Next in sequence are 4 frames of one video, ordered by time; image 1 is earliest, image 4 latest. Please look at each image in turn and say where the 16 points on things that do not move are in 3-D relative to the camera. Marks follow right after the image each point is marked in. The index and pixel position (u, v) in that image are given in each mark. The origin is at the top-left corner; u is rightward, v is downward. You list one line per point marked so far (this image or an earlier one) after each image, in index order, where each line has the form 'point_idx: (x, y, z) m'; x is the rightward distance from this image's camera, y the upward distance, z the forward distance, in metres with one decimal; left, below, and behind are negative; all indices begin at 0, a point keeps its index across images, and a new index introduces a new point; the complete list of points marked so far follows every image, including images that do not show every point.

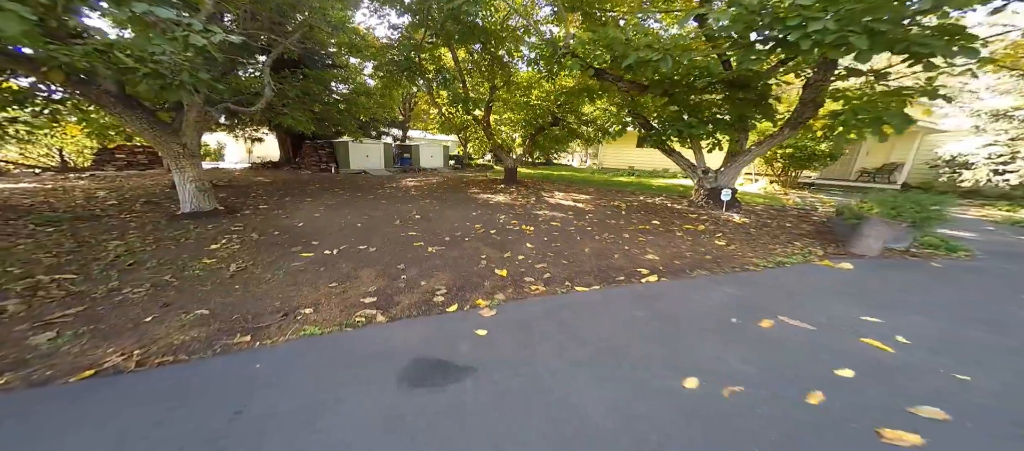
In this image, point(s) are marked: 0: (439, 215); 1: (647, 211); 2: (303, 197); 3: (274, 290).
0: (-1.4, +0.1, +6.4) m
1: (+2.9, +0.3, +7.0) m
2: (-5.4, +0.7, +8.5) m
3: (-2.3, -0.6, +3.2) m
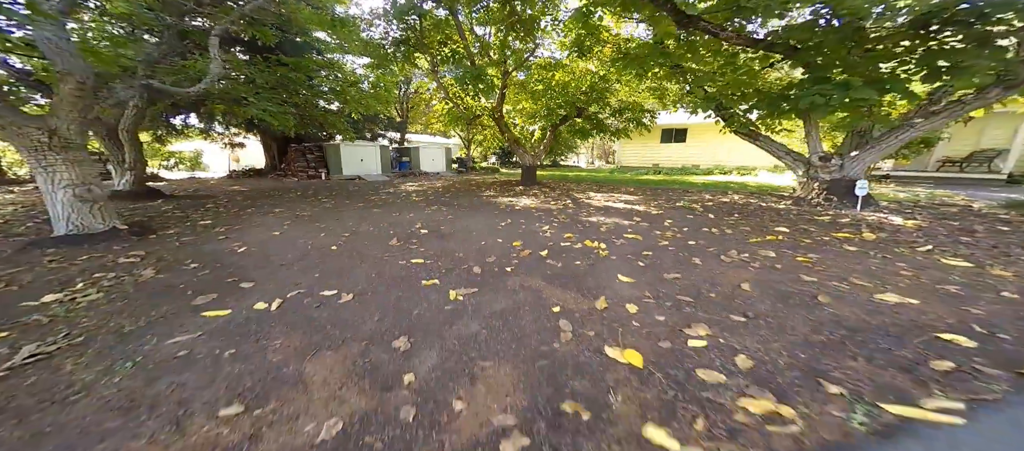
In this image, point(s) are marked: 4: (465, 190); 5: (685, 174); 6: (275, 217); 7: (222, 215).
0: (-0.8, -0.1, +4.4) m
1: (+3.5, +0.2, +5.0) m
2: (-4.8, +0.3, +6.5) m
3: (-1.6, -0.8, +1.2) m
4: (-1.4, +1.0, +9.3) m
5: (+7.1, +2.1, +13.3) m
6: (-3.8, +0.1, +5.3) m
7: (-4.9, +0.1, +5.5) m
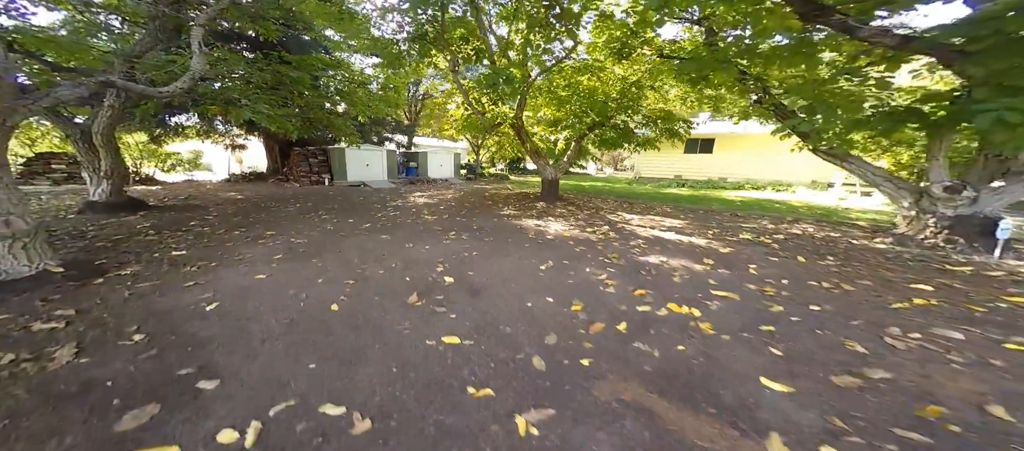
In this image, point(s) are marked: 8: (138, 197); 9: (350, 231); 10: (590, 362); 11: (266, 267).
0: (-0.3, -0.5, +3.5) m
1: (+4.1, -0.3, +4.1) m
2: (-4.3, 0.0, +5.6) m
3: (-1.2, -1.2, +0.3) m
4: (-0.8, +0.5, +8.5) m
5: (+7.7, +1.4, +12.4) m
6: (-3.3, -0.3, +4.4) m
7: (-4.4, -0.3, +4.7) m
8: (-10.4, +0.8, +9.0) m
9: (-2.6, -0.1, +5.3) m
10: (+0.5, -0.8, +2.1) m
11: (-2.7, -0.5, +3.6) m
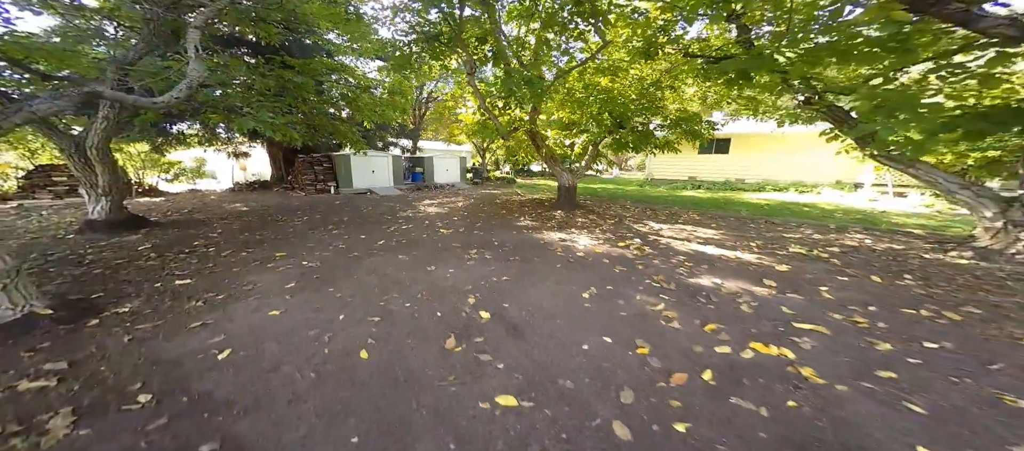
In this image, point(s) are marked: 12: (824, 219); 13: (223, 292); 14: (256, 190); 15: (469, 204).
0: (+0.1, -0.7, +3.1) m
1: (+4.5, -0.5, +3.7) m
2: (-3.9, -0.3, +5.2) m
3: (-0.8, -1.4, -0.1) m
4: (-0.4, +0.3, +8.1) m
5: (+8.2, +1.3, +12.0) m
6: (-2.9, -0.6, +4.0) m
7: (-4.0, -0.5, +4.3) m
8: (-10.0, +0.4, +8.7) m
9: (-2.2, -0.4, +4.9) m
10: (+0.9, -1.0, +1.7) m
11: (-2.3, -0.7, +3.3) m
12: (+6.2, +0.1, +6.4) m
13: (-3.2, -0.7, +3.5) m
14: (-10.9, +1.5, +13.8) m
15: (-1.3, +0.7, +10.1) m
